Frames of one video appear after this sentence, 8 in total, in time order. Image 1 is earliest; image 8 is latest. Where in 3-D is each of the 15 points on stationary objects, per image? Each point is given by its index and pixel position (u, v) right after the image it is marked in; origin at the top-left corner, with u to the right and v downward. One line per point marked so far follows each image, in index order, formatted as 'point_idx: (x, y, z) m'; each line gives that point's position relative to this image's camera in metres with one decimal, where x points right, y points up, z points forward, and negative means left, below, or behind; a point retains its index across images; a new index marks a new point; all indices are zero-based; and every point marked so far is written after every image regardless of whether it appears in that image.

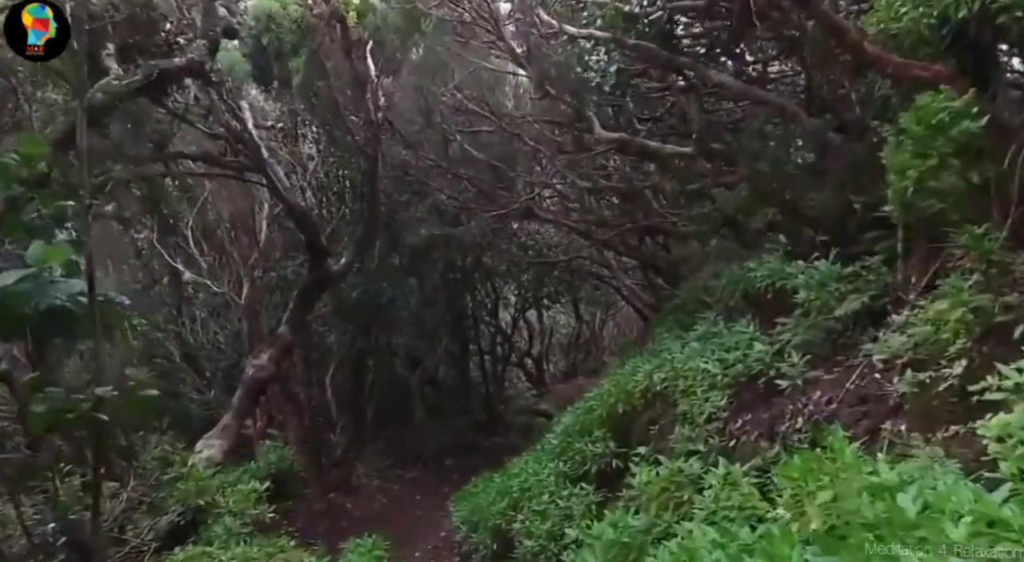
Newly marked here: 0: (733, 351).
0: (+1.7, -0.5, +6.2) m
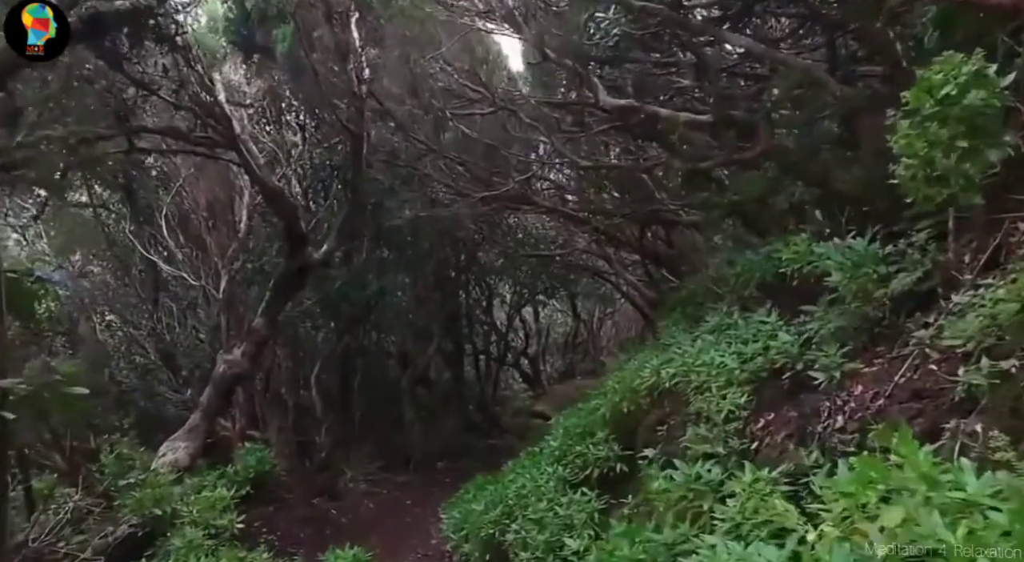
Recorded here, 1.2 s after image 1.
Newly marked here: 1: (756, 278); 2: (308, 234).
0: (+1.6, -0.4, +5.6) m
1: (+1.9, 0.0, +6.6) m
2: (-2.1, +0.5, +8.1) m
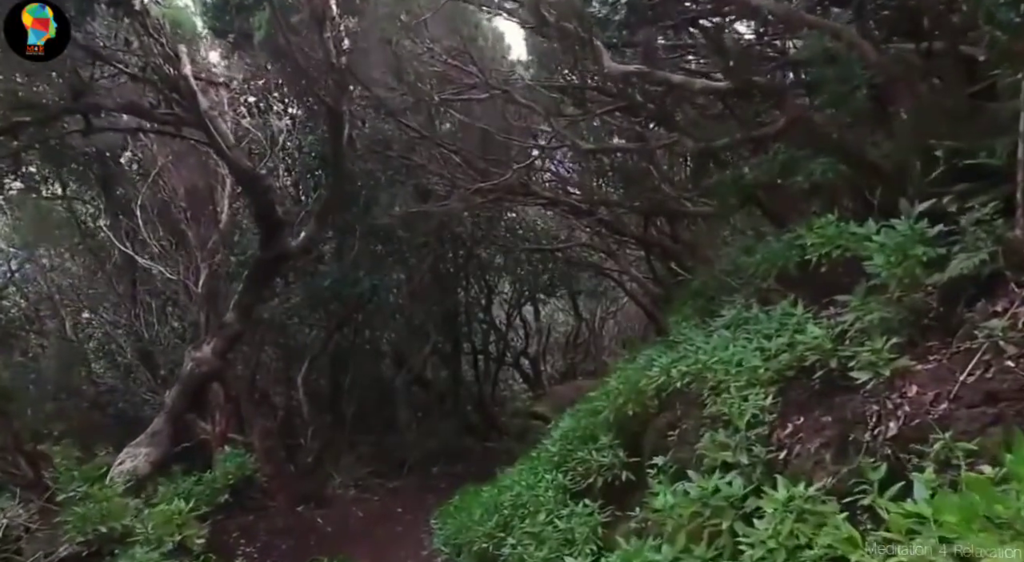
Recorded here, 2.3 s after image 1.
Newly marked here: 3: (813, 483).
0: (+1.6, -0.3, +5.0) m
1: (+1.9, +0.1, +5.9) m
2: (-2.1, +0.6, +7.5) m
3: (+1.3, -0.9, +3.7) m
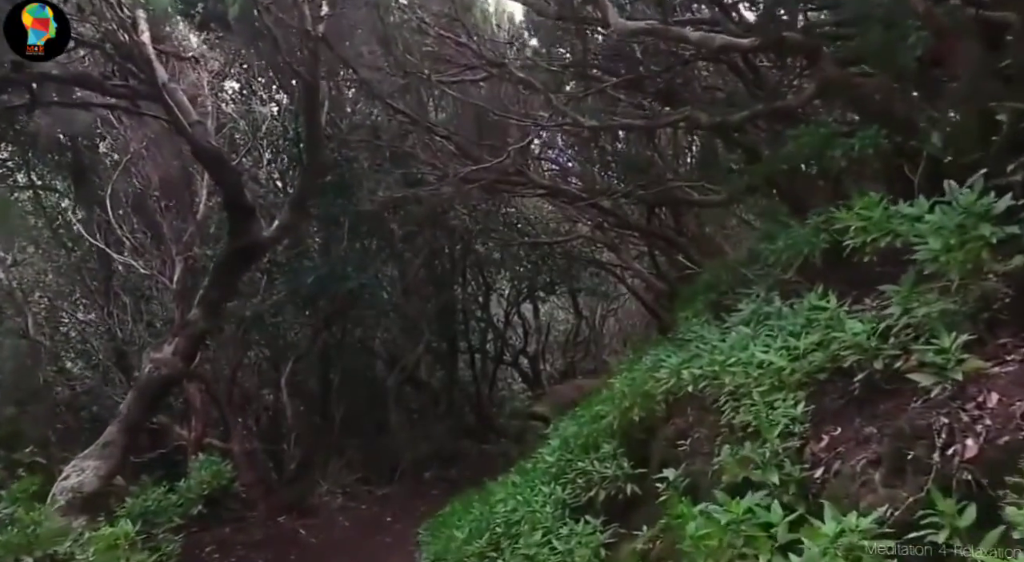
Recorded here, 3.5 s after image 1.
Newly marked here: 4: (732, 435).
0: (+1.5, -0.3, +4.3) m
1: (+1.9, +0.2, +5.3) m
2: (-2.2, +0.7, +6.9) m
3: (+1.3, -0.8, +3.0) m
4: (+1.1, -0.8, +4.2) m
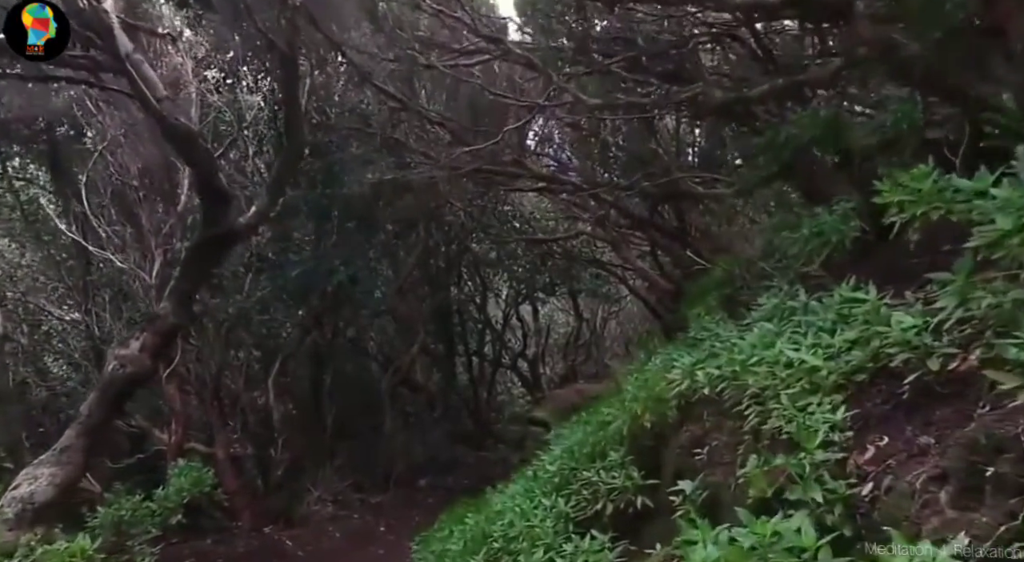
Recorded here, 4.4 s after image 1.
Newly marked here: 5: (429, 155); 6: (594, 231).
0: (+1.5, -0.2, +3.8) m
1: (+1.8, +0.2, +4.8) m
2: (-2.2, +0.7, +6.4) m
3: (+1.3, -0.8, +2.5) m
4: (+1.1, -0.7, +3.7) m
5: (-0.9, +1.4, +9.0) m
6: (+1.1, +0.7, +11.5) m
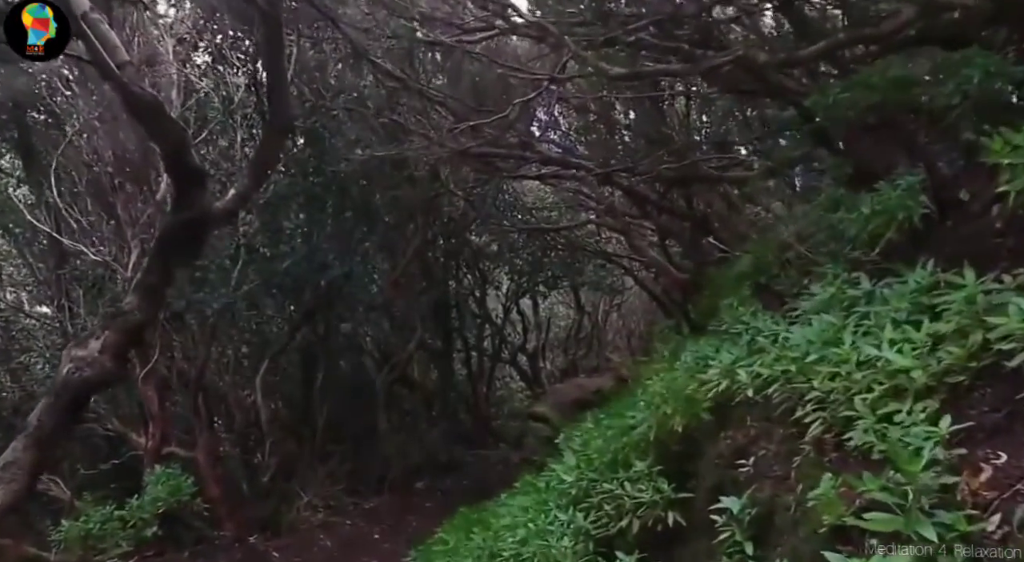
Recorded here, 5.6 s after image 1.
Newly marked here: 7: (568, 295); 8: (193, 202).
0: (+1.6, -0.2, +3.2) m
1: (+1.9, +0.3, +4.2) m
2: (-2.1, +0.8, +5.7) m
3: (+1.4, -0.7, +1.9) m
4: (+1.2, -0.7, +3.0) m
5: (-0.8, +1.5, +8.3) m
6: (+1.2, +0.8, +10.9) m
7: (+1.1, -0.3, +15.8) m
8: (-2.2, +0.5, +5.8) m
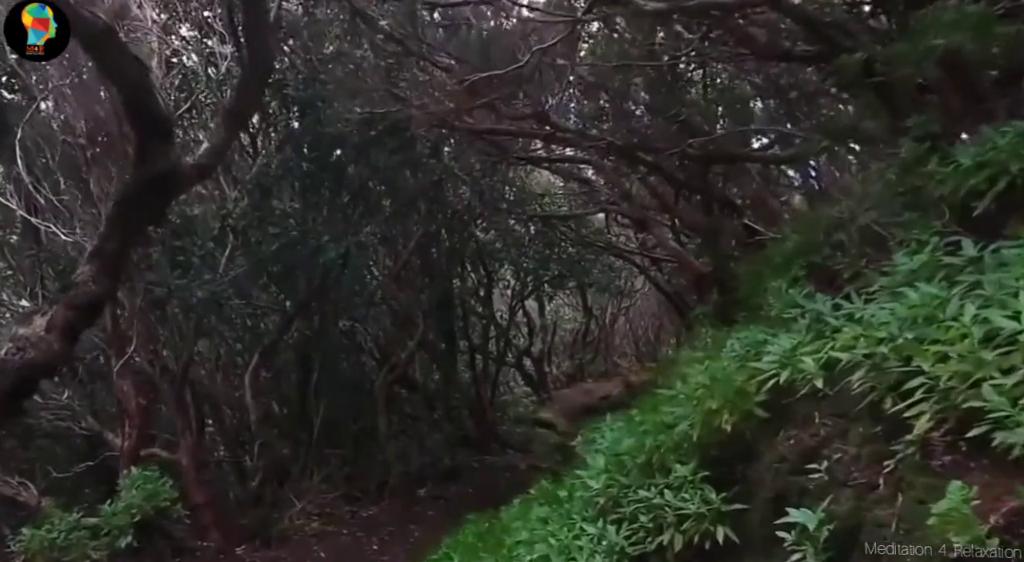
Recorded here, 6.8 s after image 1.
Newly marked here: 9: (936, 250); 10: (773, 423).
0: (+1.7, 0.0, +2.5) m
1: (+2.0, +0.4, +3.5) m
2: (-2.0, +0.9, +5.0) m
3: (+1.5, -0.6, +1.2) m
4: (+1.3, -0.5, +2.3) m
5: (-0.7, +1.6, +7.6) m
6: (+1.3, +0.9, +10.2) m
7: (+1.2, -0.2, +15.1) m
8: (-2.1, +0.7, +5.1) m
9: (+1.8, +0.1, +3.5) m
10: (+1.1, -0.6, +3.7) m
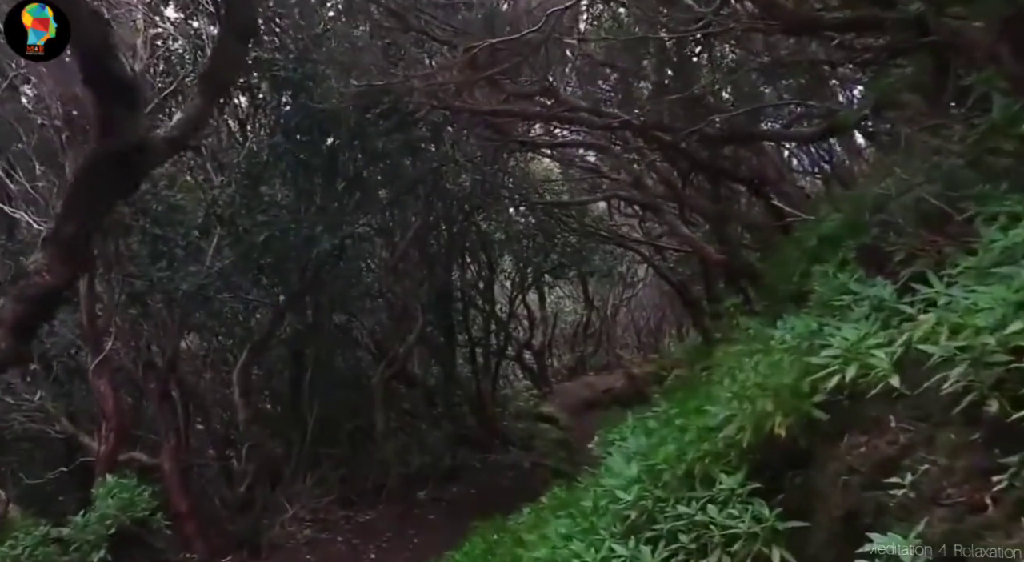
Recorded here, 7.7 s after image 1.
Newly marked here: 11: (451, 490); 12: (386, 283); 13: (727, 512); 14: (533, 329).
0: (+1.8, 0.0, +2.0) m
1: (+2.1, +0.5, +3.0) m
2: (-1.9, +1.0, +4.5) m
3: (+1.5, -0.5, +0.7) m
4: (+1.4, -0.5, +1.8) m
5: (-0.7, +1.7, +7.1) m
6: (+1.3, +1.0, +9.7) m
7: (+1.2, -0.1, +14.6) m
8: (-2.0, +0.8, +4.5) m
9: (+1.8, +0.2, +3.0) m
10: (+1.2, -0.5, +3.1) m
11: (-0.7, -2.5, +9.9) m
12: (-1.4, 0.0, +9.3) m
13: (+0.9, -0.9, +3.4) m
14: (+0.5, -0.7, +14.0) m
